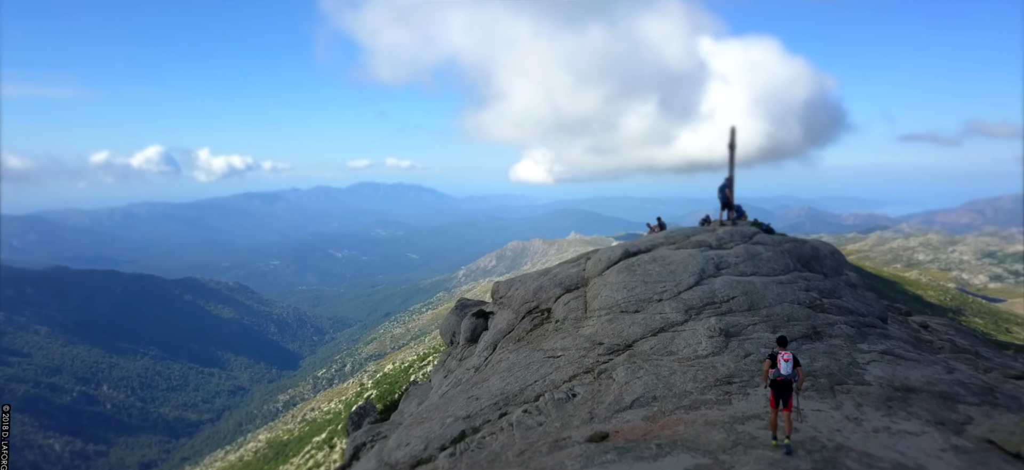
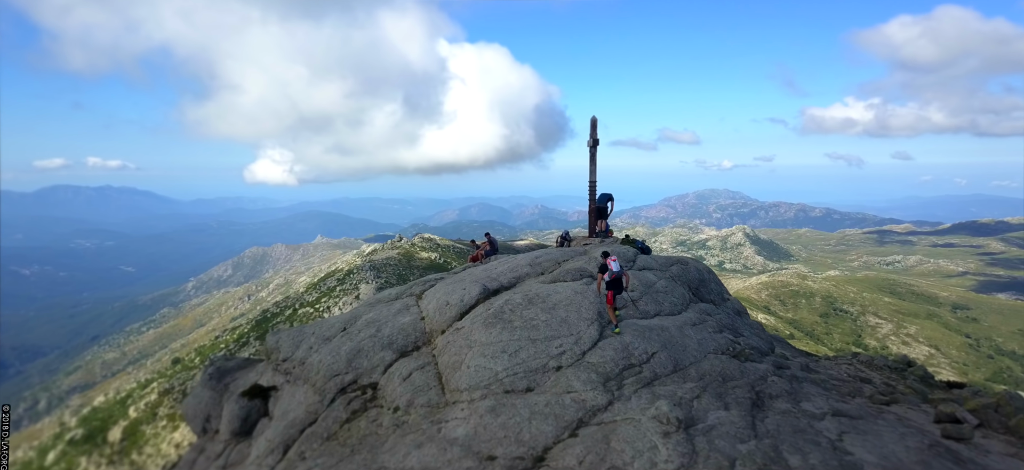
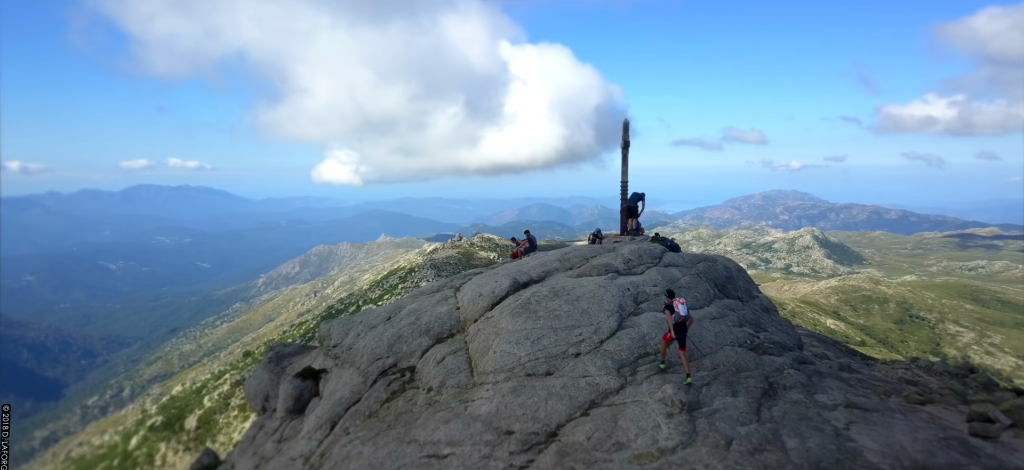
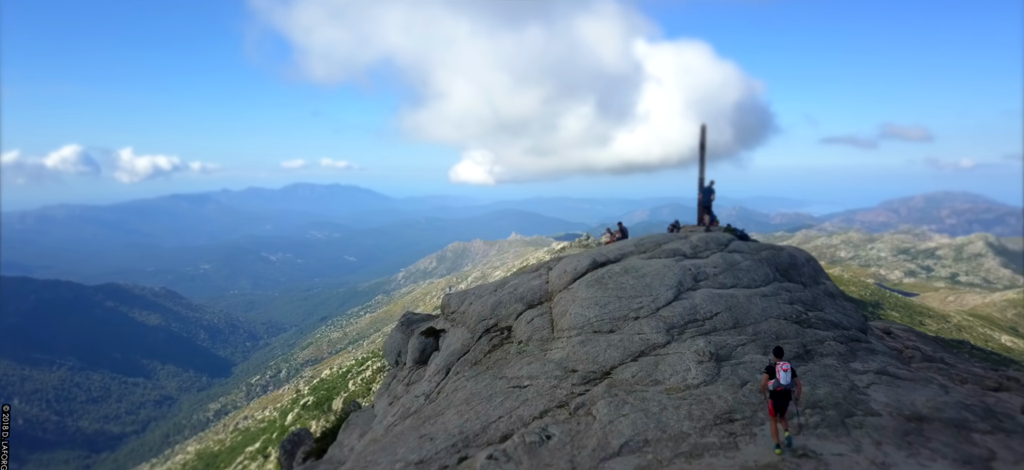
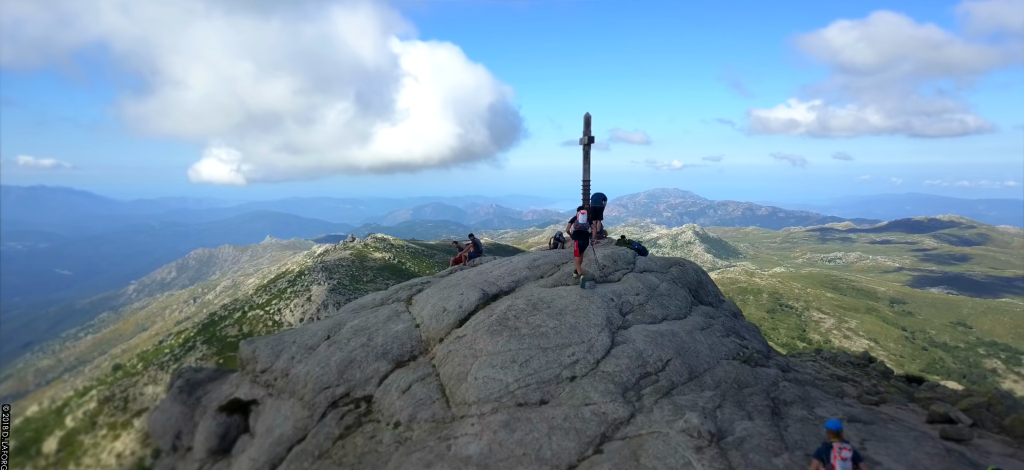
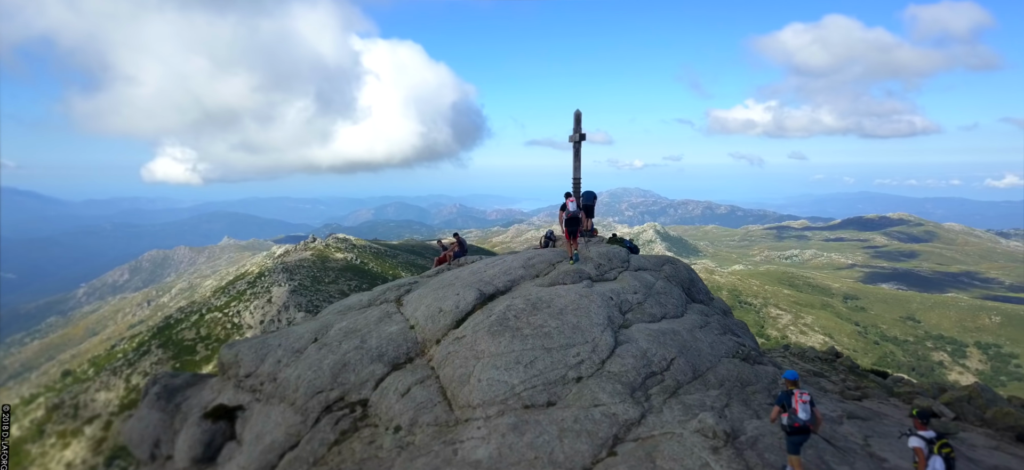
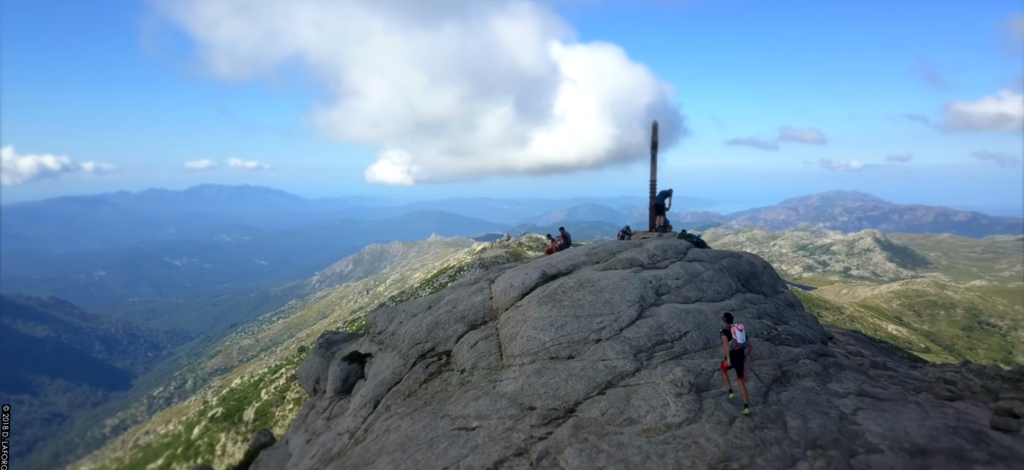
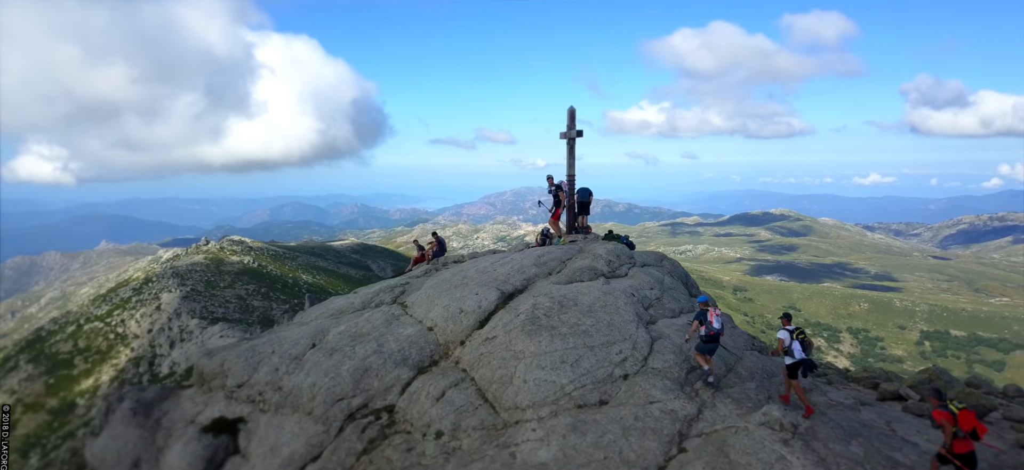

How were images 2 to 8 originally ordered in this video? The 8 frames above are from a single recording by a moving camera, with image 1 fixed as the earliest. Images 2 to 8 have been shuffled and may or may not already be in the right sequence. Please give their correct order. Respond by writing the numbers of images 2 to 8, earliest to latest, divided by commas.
4, 7, 3, 2, 5, 6, 8
